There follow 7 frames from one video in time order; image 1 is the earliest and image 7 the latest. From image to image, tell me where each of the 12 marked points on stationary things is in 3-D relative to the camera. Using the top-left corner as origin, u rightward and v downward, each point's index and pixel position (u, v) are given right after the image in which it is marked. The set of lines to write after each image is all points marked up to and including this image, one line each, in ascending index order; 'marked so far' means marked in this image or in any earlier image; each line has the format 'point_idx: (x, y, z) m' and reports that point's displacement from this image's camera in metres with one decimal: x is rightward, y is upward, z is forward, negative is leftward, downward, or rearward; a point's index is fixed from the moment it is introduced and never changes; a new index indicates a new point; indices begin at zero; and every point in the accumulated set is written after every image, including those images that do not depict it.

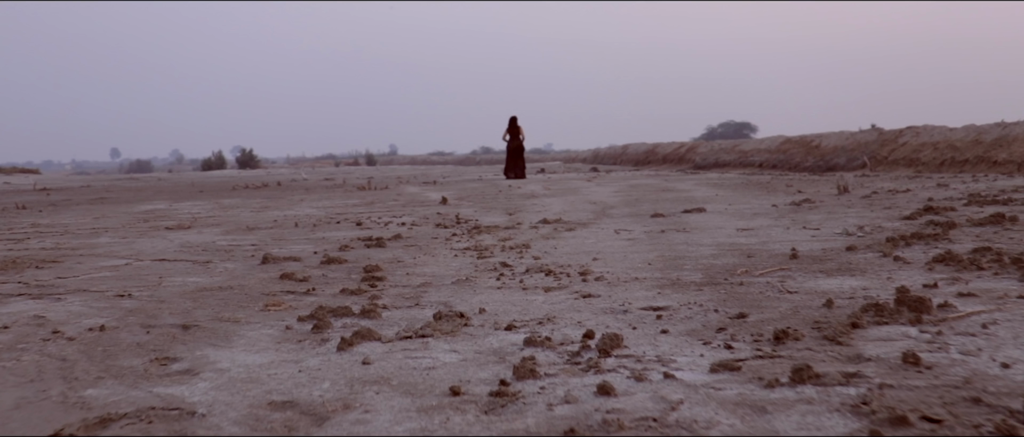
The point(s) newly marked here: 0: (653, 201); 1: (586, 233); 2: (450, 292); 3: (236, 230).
0: (+1.6, +0.2, +11.8) m
1: (+0.5, -0.1, +6.7) m
2: (-0.2, -0.3, +3.8) m
3: (-2.6, -0.1, +9.4) m
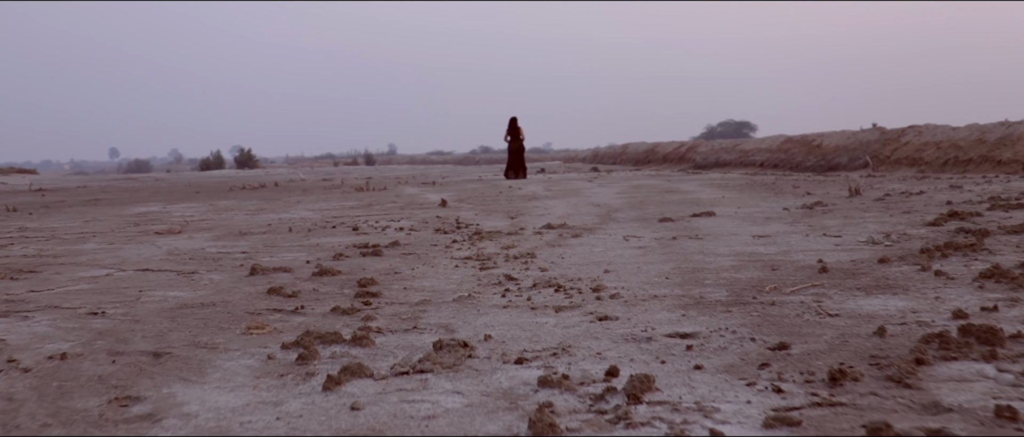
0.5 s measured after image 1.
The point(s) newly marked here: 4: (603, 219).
0: (+1.6, +0.2, +11.5) m
1: (+0.5, -0.1, +6.3) m
2: (-0.2, -0.3, +3.4) m
3: (-2.5, -0.1, +9.1) m
4: (+0.8, 0.0, +8.7) m
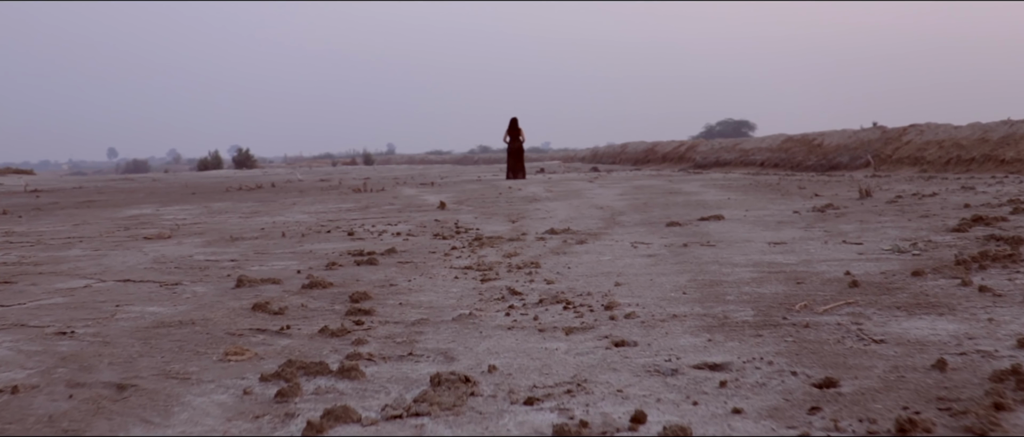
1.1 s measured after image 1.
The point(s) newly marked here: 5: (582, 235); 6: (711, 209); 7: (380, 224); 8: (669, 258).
0: (+1.6, +0.1, +11.1) m
1: (+0.5, -0.2, +6.0) m
2: (-0.2, -0.4, +3.1) m
3: (-2.5, -0.2, +8.8) m
4: (+0.8, 0.0, +8.4) m
5: (+0.5, -0.1, +7.2) m
6: (+1.9, +0.1, +10.0) m
7: (-1.3, -0.1, +10.1) m
8: (+0.8, -0.2, +5.2) m
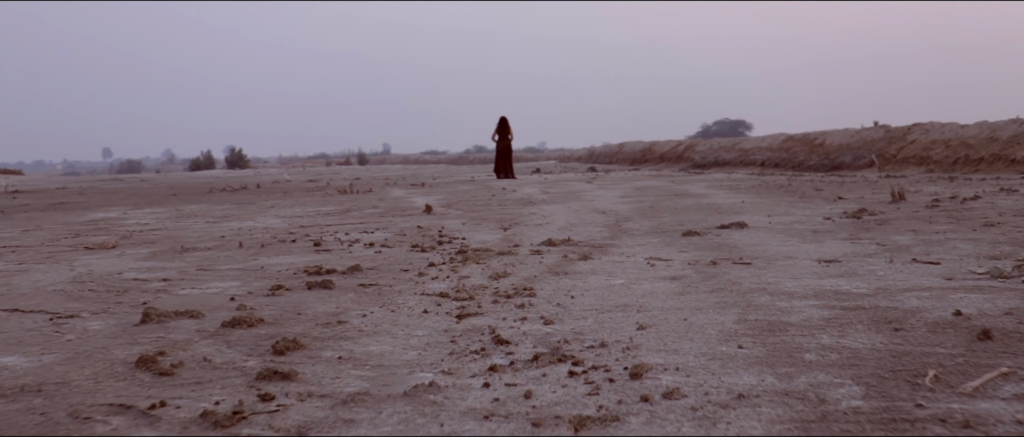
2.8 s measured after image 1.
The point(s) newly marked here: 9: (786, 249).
0: (+1.6, +0.1, +10.0) m
1: (+0.5, -0.2, +4.9) m
2: (-0.2, -0.4, +2.0) m
3: (-2.6, -0.2, +7.7) m
4: (+0.7, -0.1, +7.3) m
5: (+0.4, -0.2, +6.0) m
6: (+1.9, 0.0, +8.9) m
7: (-1.4, -0.1, +9.0) m
8: (+0.7, -0.3, +4.1) m
9: (+1.4, -0.2, +5.4) m
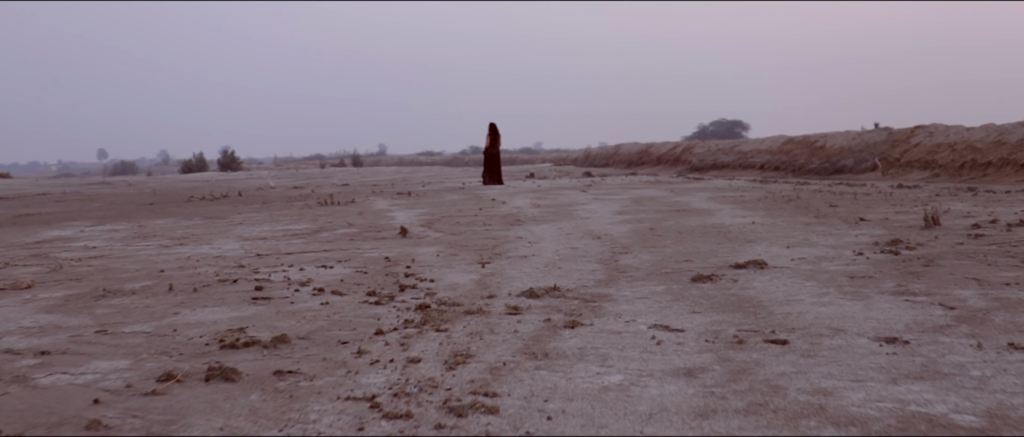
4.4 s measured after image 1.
0: (+1.4, -0.2, +8.9) m
1: (+0.3, -0.5, +3.8) m
2: (-0.4, -0.6, +0.9) m
3: (-2.7, -0.5, +6.5) m
4: (+0.6, -0.3, +6.2) m
5: (+0.3, -0.4, +4.9) m
6: (+1.7, -0.2, +7.8) m
7: (-1.5, -0.3, +7.9) m
8: (+0.6, -0.5, +3.0) m
9: (+1.3, -0.4, +4.2) m
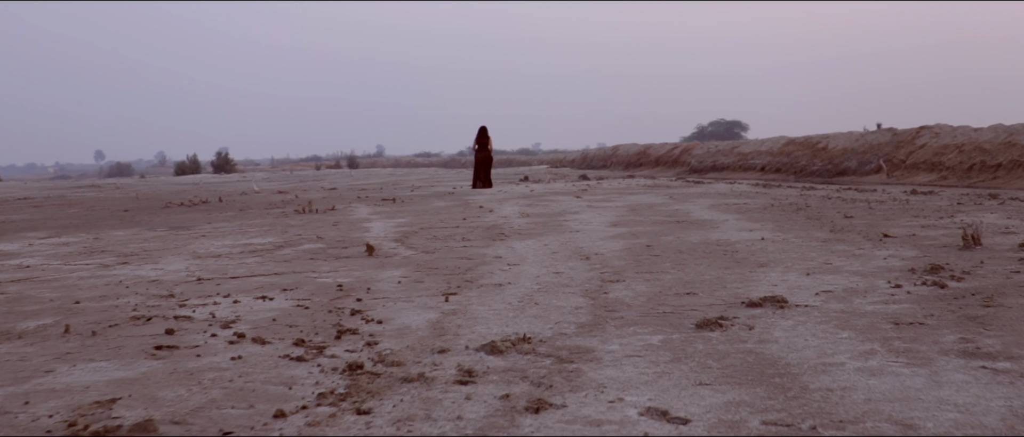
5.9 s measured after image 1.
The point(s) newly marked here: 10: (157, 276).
0: (+1.2, -0.3, +7.8) m
1: (+0.2, -0.6, +2.7) m
2: (-0.5, -0.8, -0.2) m
3: (-2.9, -0.6, +5.4) m
4: (+0.4, -0.5, +5.1) m
5: (+0.1, -0.5, +3.8) m
6: (+1.6, -0.3, +6.7) m
7: (-1.7, -0.5, +6.7) m
8: (+0.4, -0.6, +1.8) m
9: (+1.1, -0.5, +3.1) m
10: (-2.9, -0.5, +8.5) m
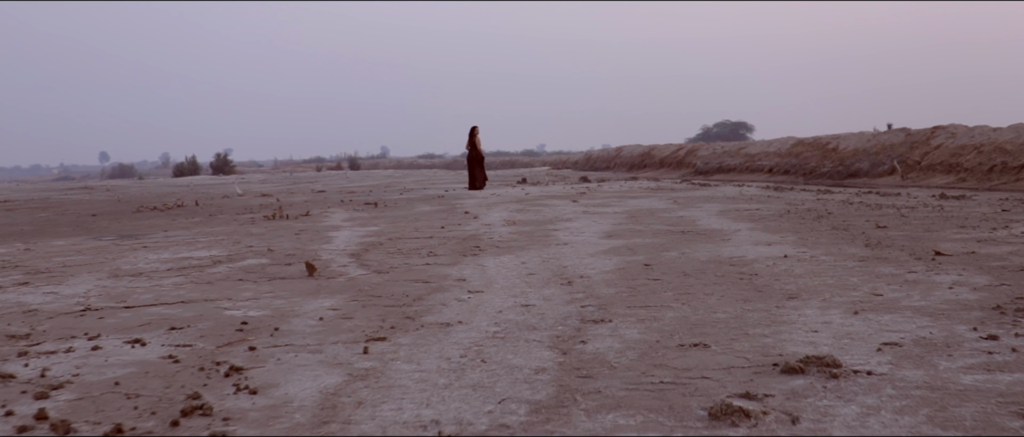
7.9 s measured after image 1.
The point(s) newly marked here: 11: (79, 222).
0: (+1.0, -0.4, +6.2) m
1: (-0.1, -0.7, +1.1) m
2: (-0.8, -0.9, -1.8) m
3: (-3.2, -0.7, +3.8) m
4: (+0.2, -0.6, +3.5) m
5: (-0.1, -0.6, +2.2) m
6: (+1.3, -0.4, +5.1) m
7: (-1.9, -0.6, +5.2) m
8: (+0.2, -0.7, +0.3) m
9: (+0.9, -0.6, +1.5) m
10: (-3.2, -0.6, +7.0) m
11: (-8.3, -0.1, +19.5) m
